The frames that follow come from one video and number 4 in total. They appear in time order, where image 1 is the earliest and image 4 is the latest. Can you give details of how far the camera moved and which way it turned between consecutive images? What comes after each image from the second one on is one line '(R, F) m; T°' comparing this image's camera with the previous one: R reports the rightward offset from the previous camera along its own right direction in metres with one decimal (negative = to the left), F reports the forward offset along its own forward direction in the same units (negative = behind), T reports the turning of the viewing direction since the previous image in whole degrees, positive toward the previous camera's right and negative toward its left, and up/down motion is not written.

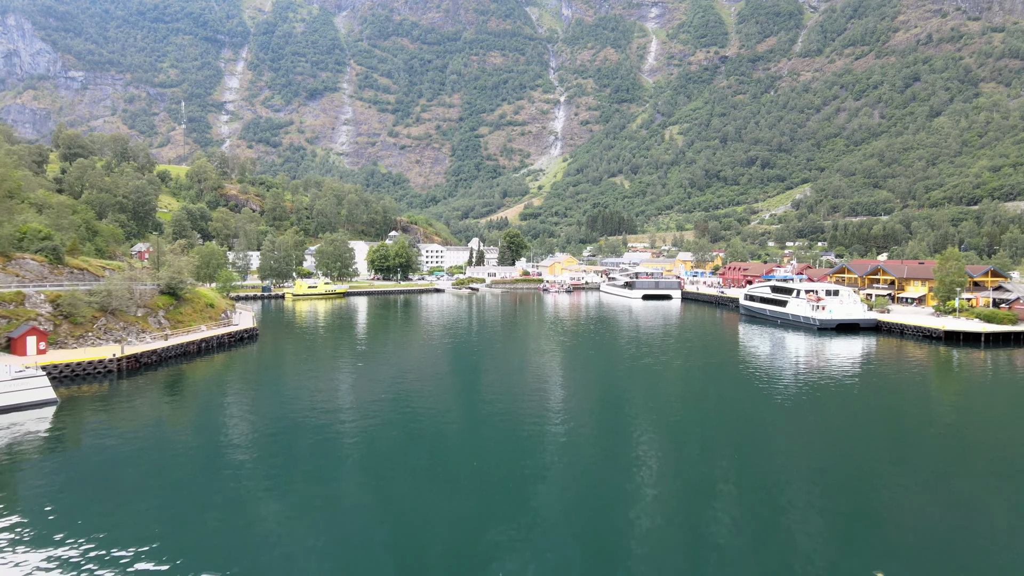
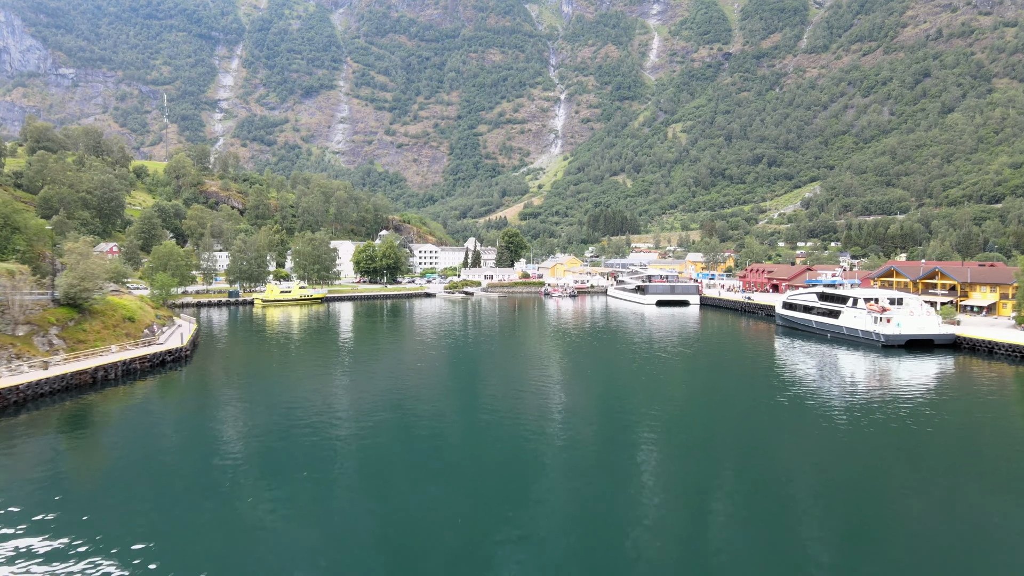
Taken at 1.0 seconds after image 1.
(+0.3, +11.0) m; 0°
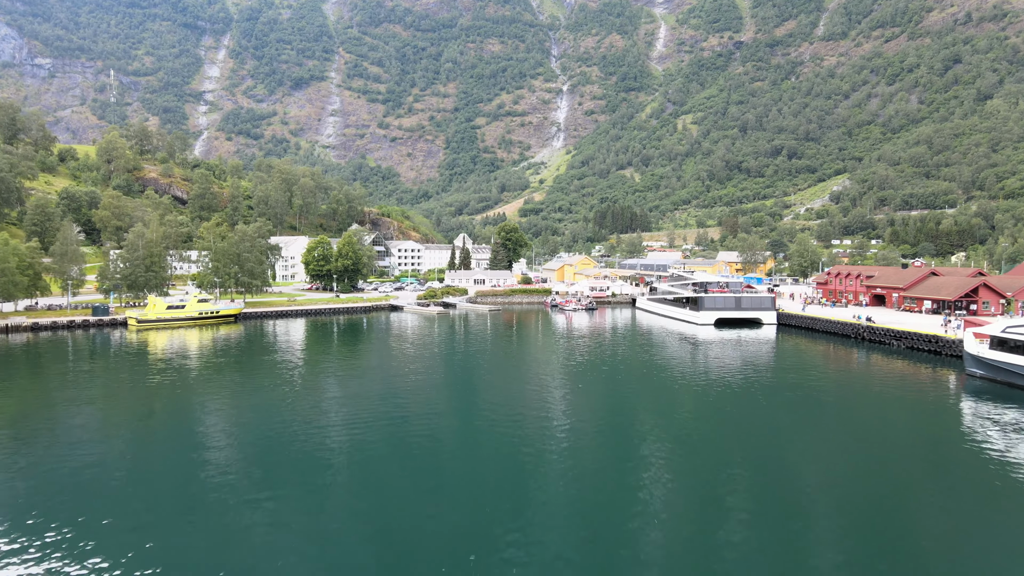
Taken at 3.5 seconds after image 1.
(+0.6, +27.7) m; 0°
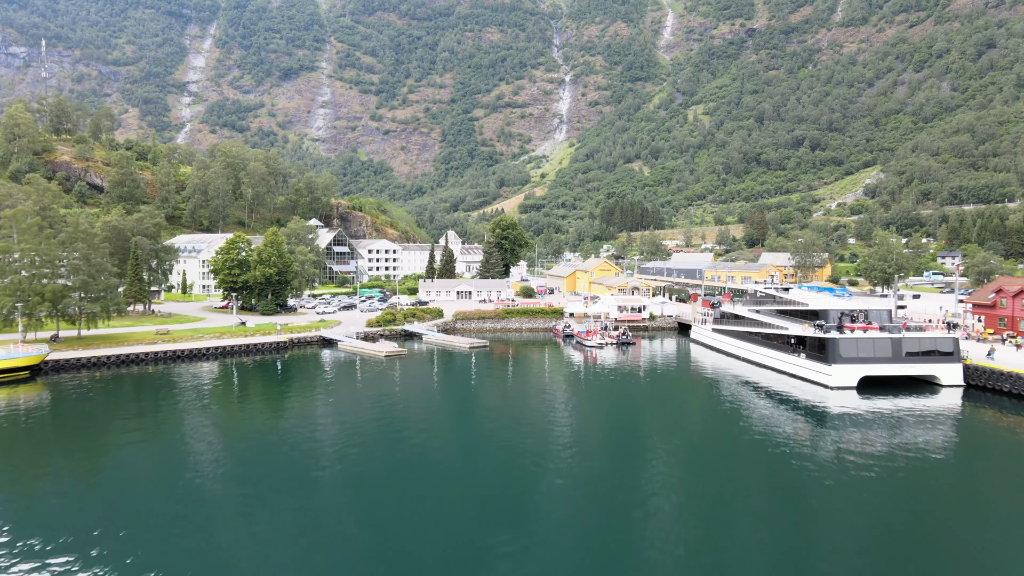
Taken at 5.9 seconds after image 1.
(+0.6, +26.7) m; 0°
